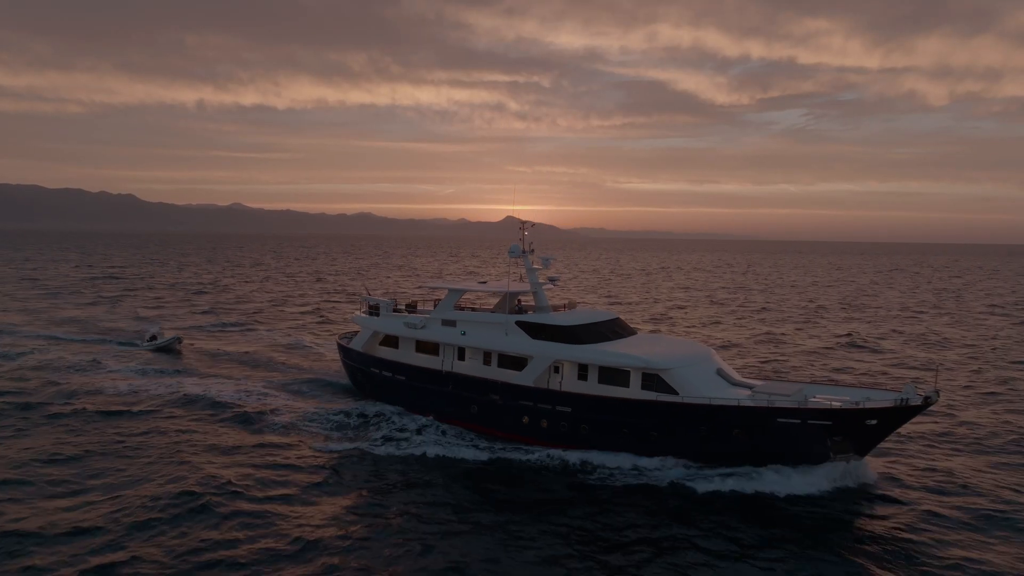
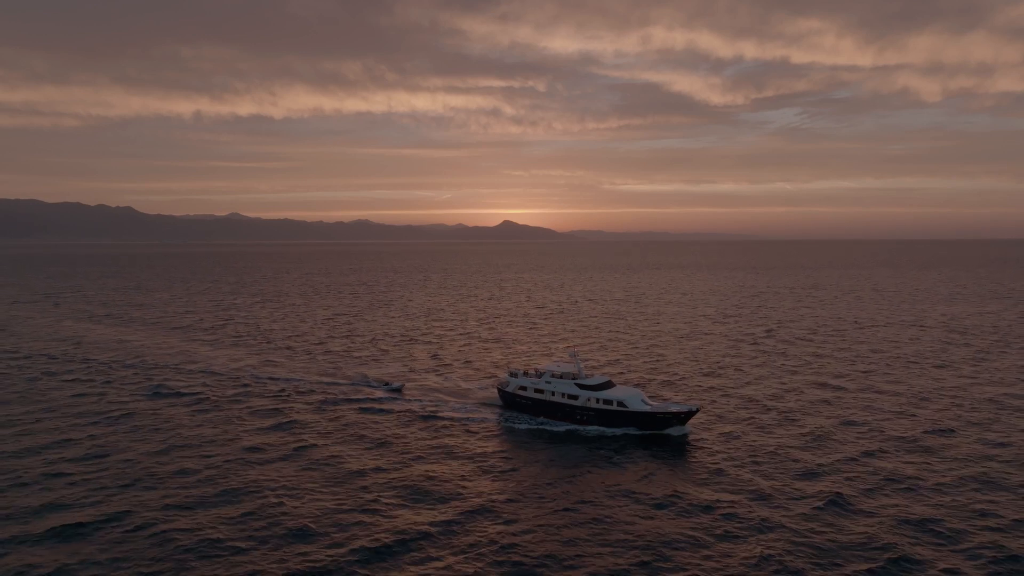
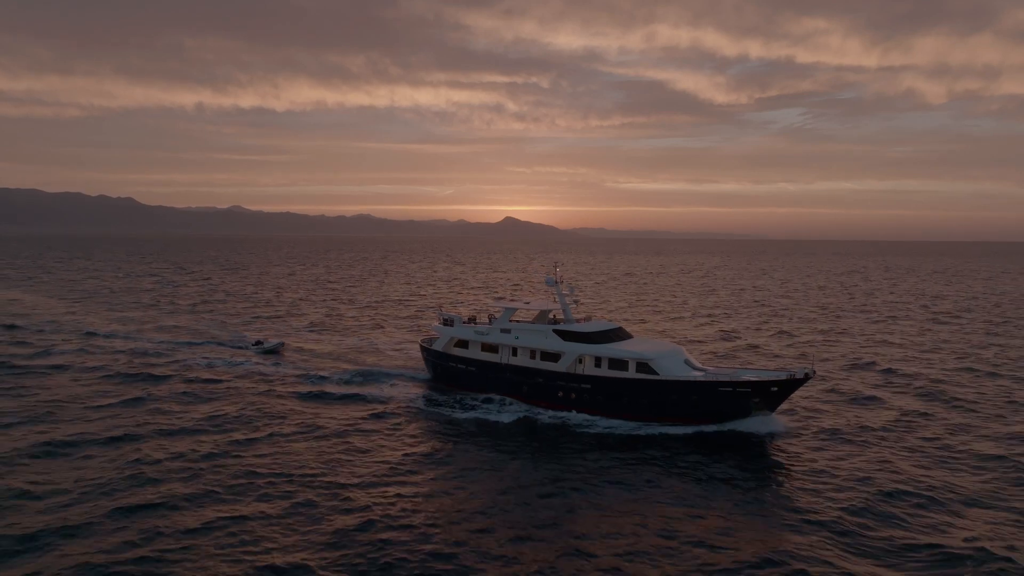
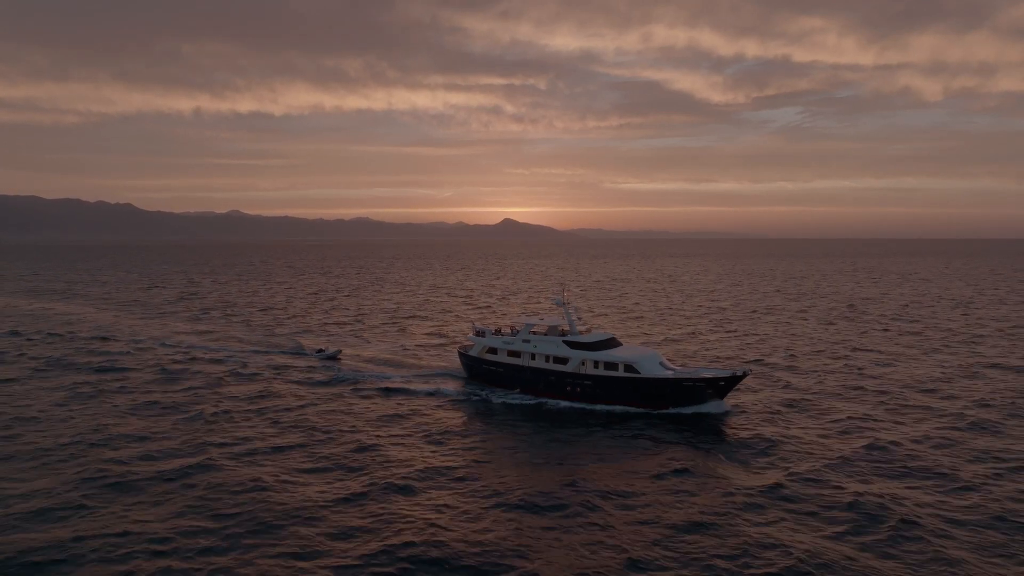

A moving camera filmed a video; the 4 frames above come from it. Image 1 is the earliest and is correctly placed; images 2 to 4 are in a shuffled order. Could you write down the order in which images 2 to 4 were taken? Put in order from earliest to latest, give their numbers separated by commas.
3, 4, 2
